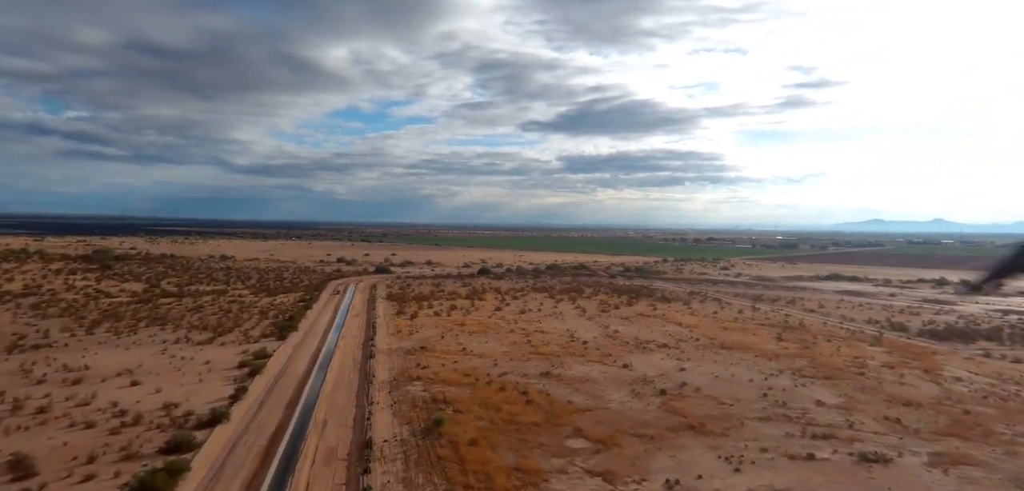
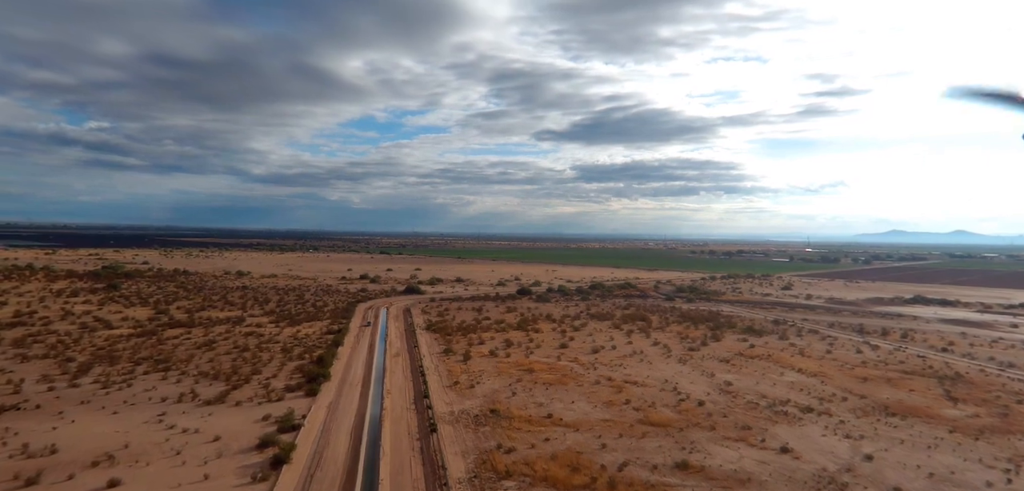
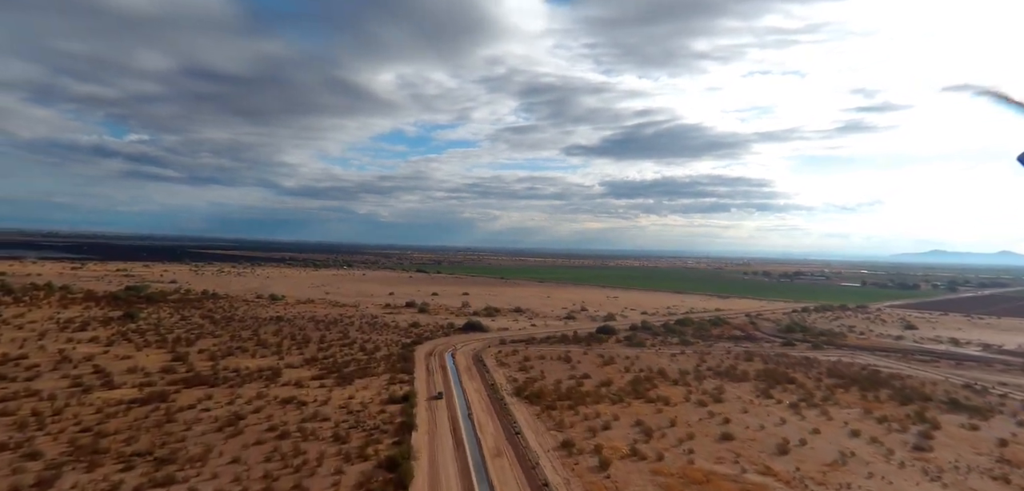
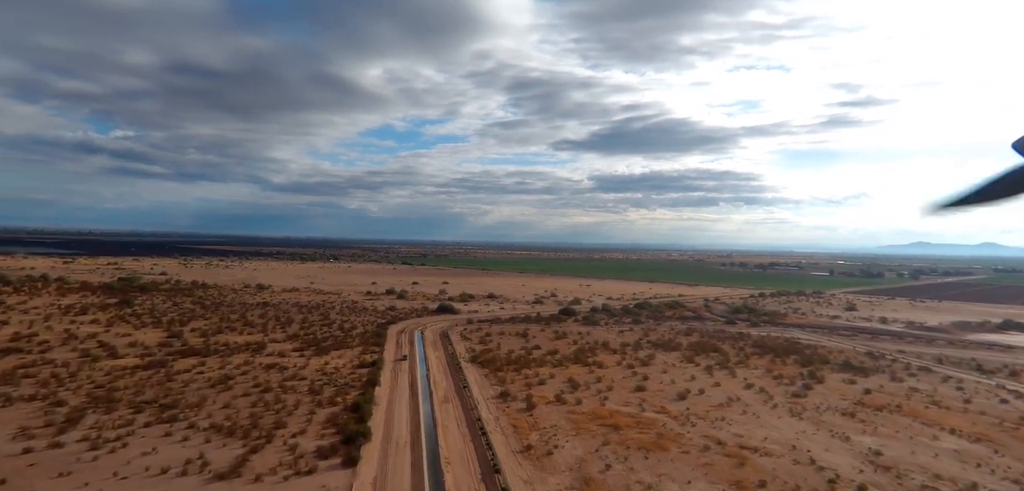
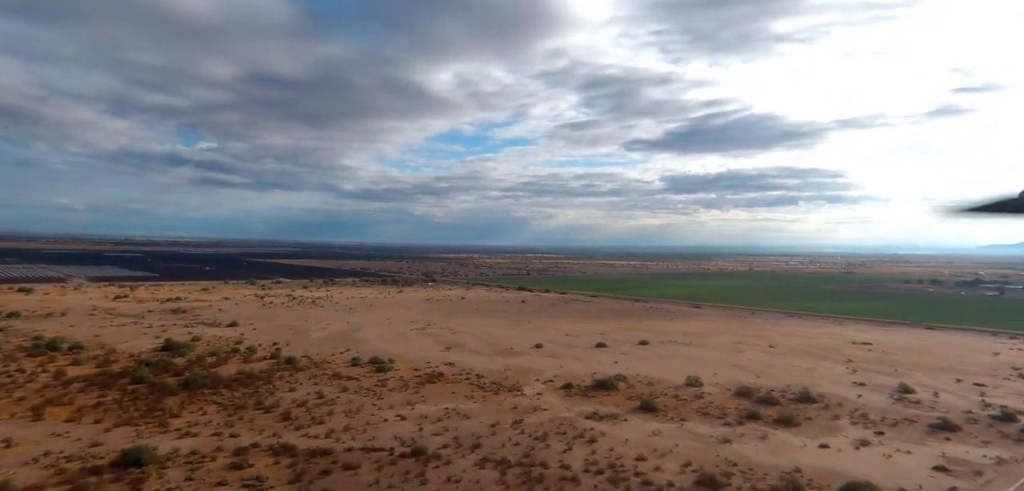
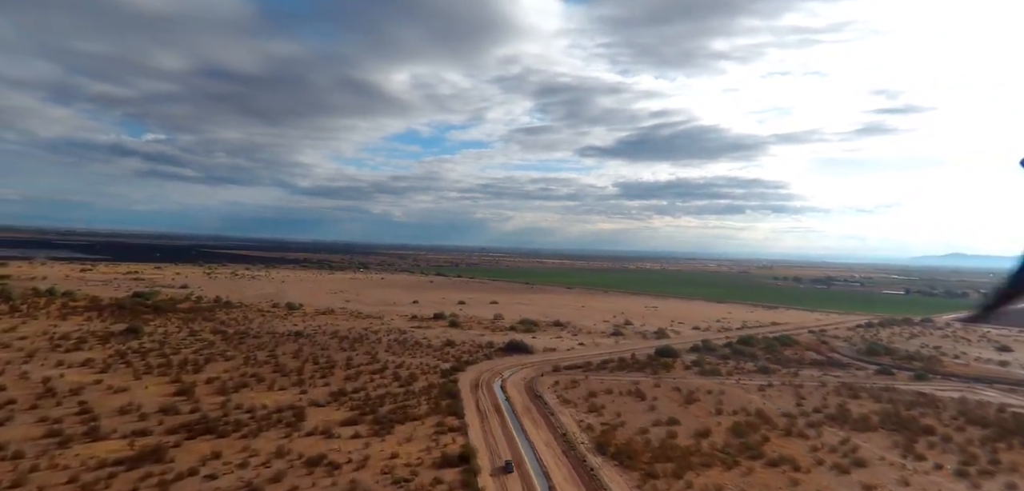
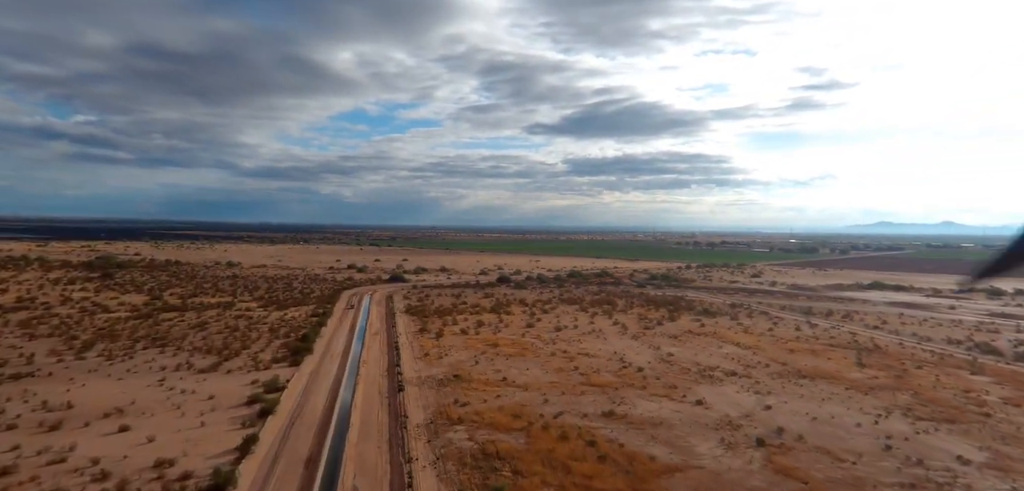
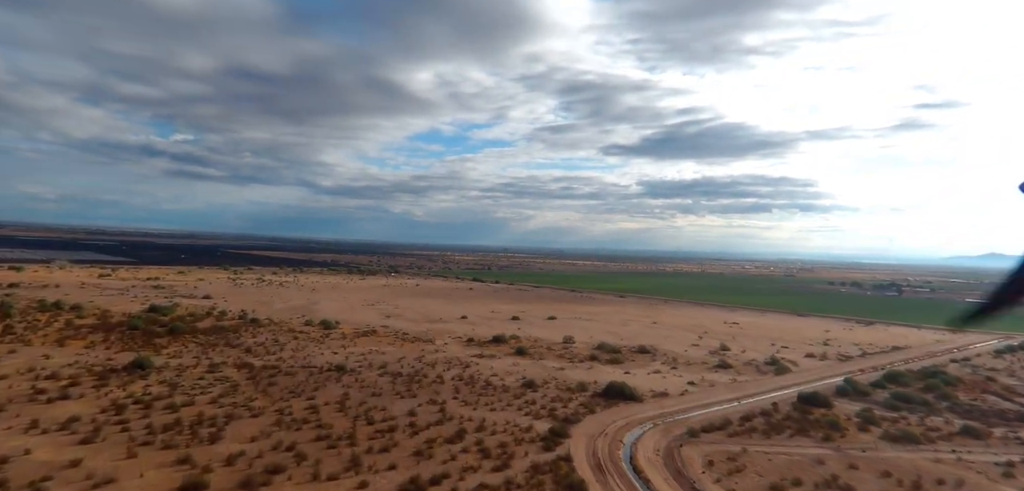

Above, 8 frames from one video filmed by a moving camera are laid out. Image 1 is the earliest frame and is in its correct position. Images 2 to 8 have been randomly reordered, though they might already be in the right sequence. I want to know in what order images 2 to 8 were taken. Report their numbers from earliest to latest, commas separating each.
7, 2, 4, 3, 6, 8, 5
